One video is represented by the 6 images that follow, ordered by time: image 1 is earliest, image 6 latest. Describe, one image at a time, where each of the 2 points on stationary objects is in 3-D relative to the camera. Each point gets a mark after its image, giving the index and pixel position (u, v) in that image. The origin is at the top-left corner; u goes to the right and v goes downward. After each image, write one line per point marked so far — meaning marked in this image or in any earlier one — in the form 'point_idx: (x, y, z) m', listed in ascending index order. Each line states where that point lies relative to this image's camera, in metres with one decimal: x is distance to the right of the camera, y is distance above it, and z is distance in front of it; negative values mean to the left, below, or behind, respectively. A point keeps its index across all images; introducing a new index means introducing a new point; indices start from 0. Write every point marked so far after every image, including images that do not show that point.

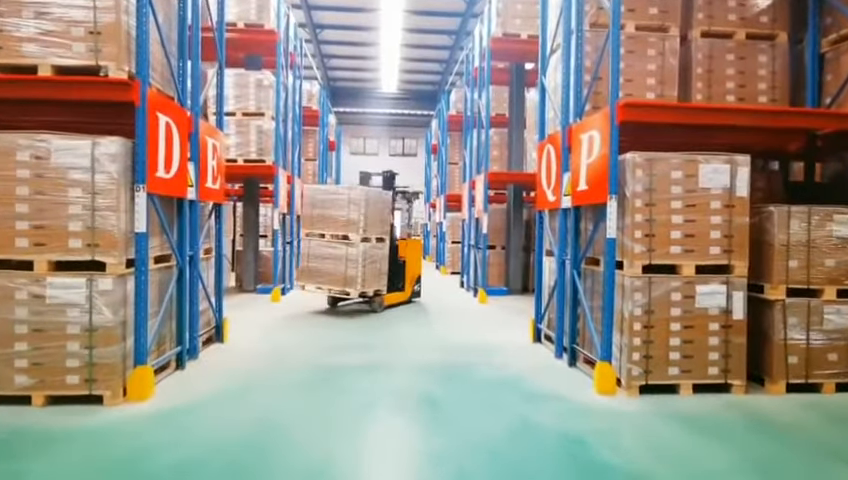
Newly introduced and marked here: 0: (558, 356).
0: (+1.4, -1.2, +5.3) m
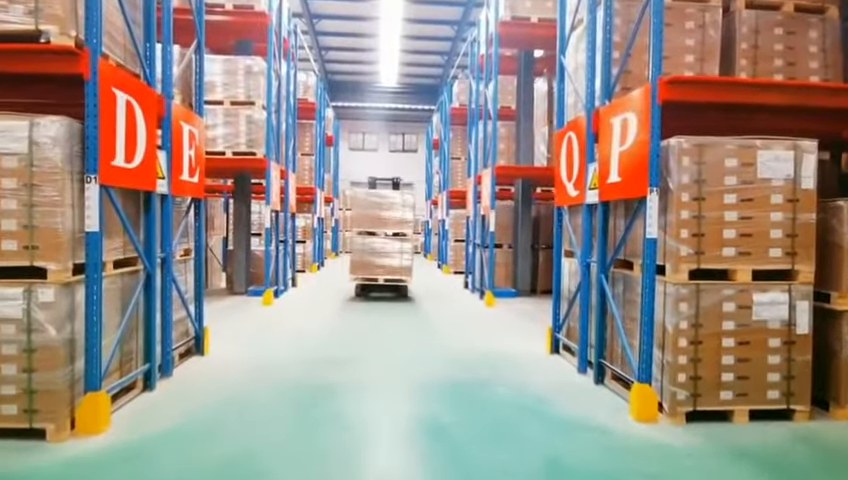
0: (+1.4, -1.2, +4.6) m
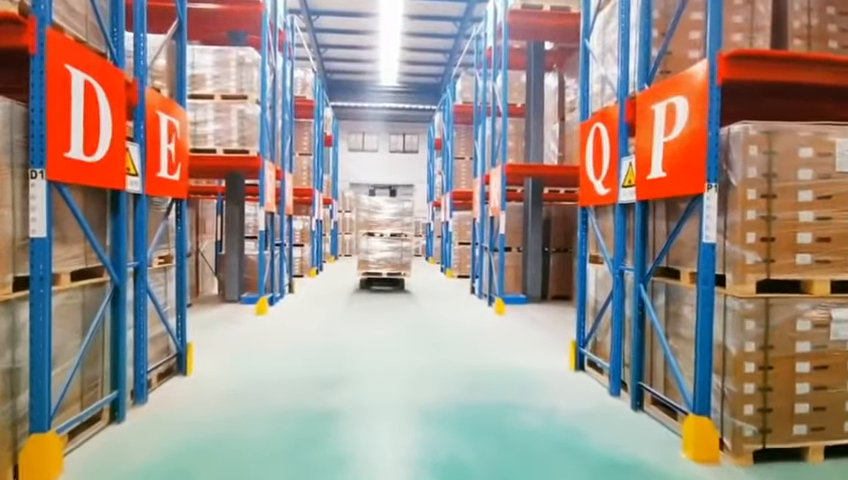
0: (+1.5, -1.2, +4.1) m
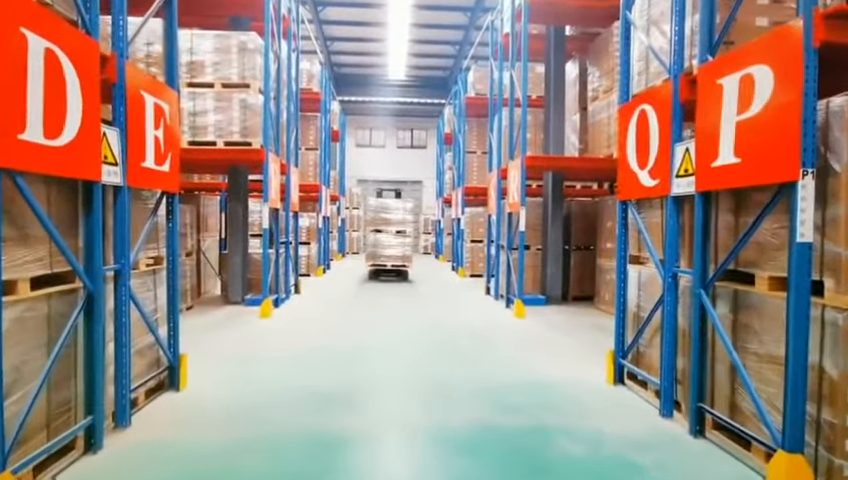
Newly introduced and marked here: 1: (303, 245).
0: (+1.7, -1.2, +3.5) m
1: (-3.1, -0.1, +13.1) m
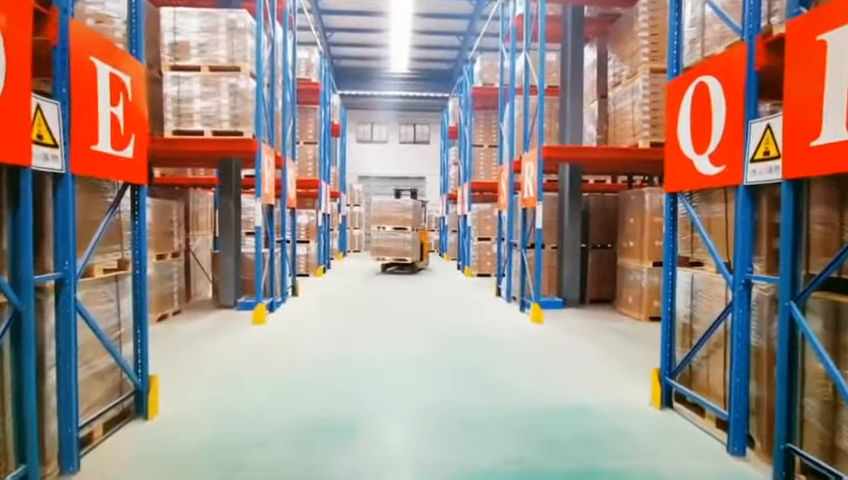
0: (+1.8, -1.2, +2.9) m
1: (-2.9, -0.1, +12.5) m
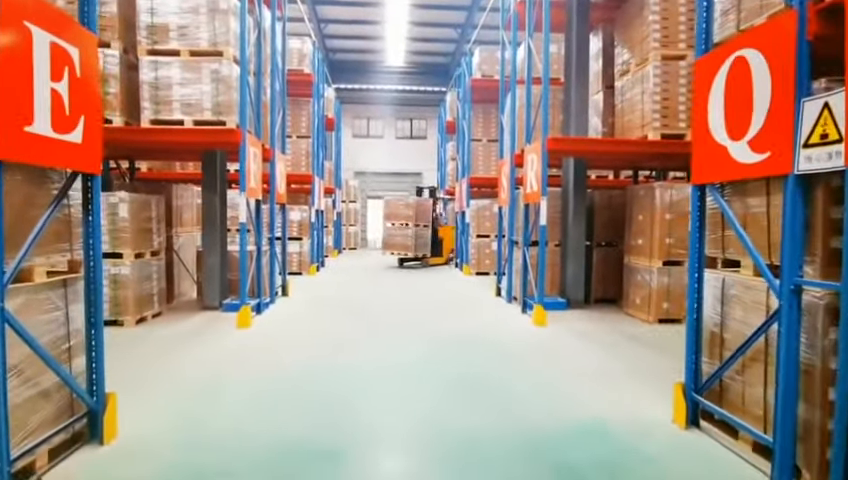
0: (+1.8, -1.2, +2.5) m
1: (-3.0, 0.0, +12.0) m
